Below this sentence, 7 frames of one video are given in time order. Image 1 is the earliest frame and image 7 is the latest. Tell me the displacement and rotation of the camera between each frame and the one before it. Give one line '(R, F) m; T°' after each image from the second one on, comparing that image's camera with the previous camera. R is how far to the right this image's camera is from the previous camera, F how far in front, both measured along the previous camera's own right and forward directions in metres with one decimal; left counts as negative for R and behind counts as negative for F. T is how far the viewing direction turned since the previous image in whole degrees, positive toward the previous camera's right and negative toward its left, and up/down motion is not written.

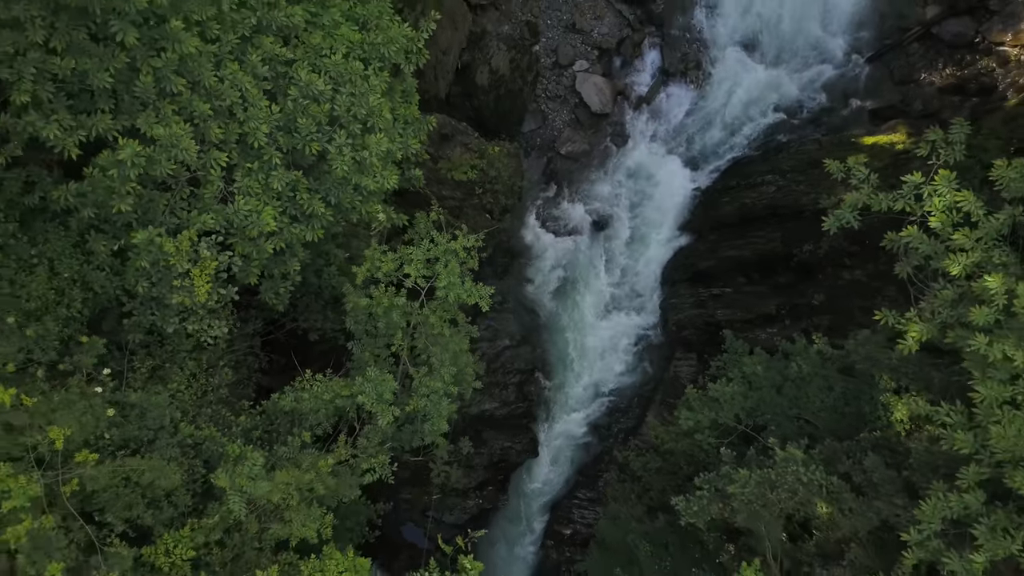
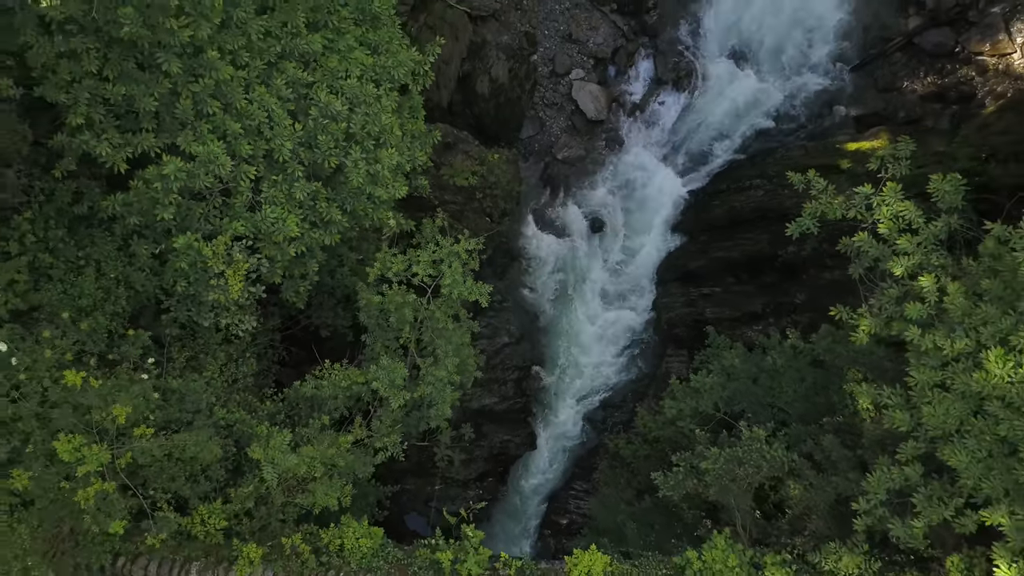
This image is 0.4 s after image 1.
(0.0, -0.8) m; 0°
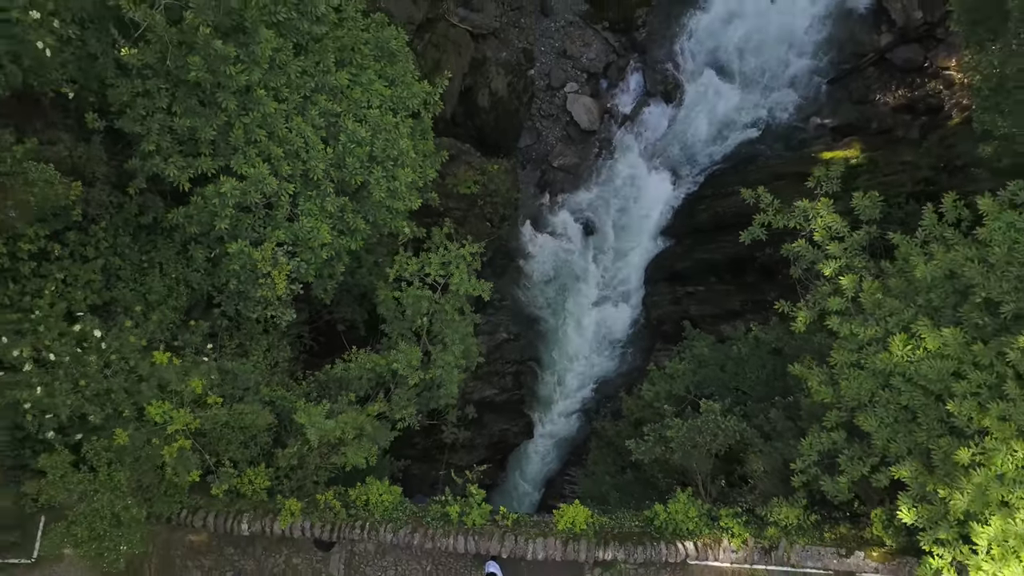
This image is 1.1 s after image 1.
(0.0, -1.4) m; 0°
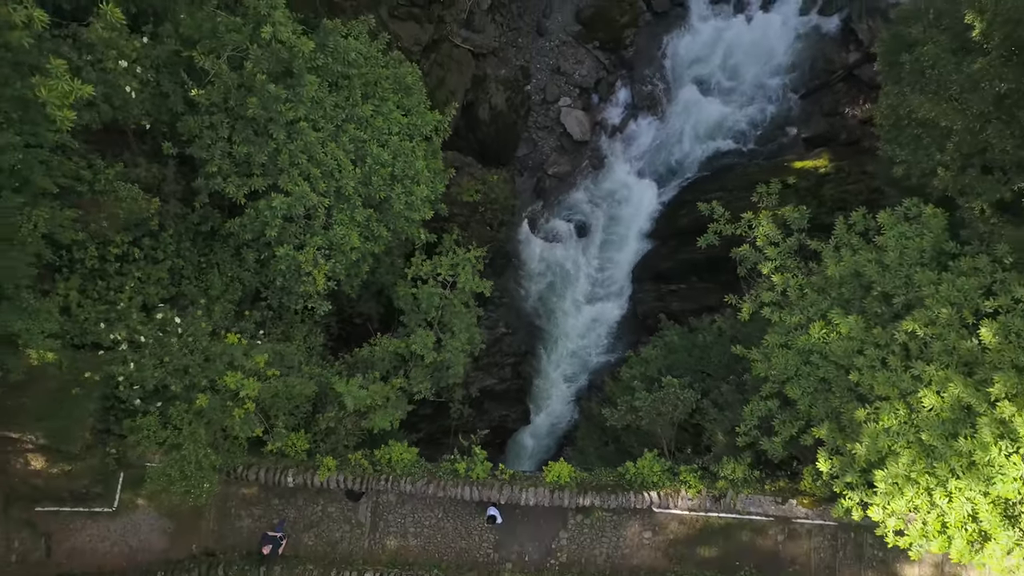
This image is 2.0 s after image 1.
(0.0, -1.8) m; 0°
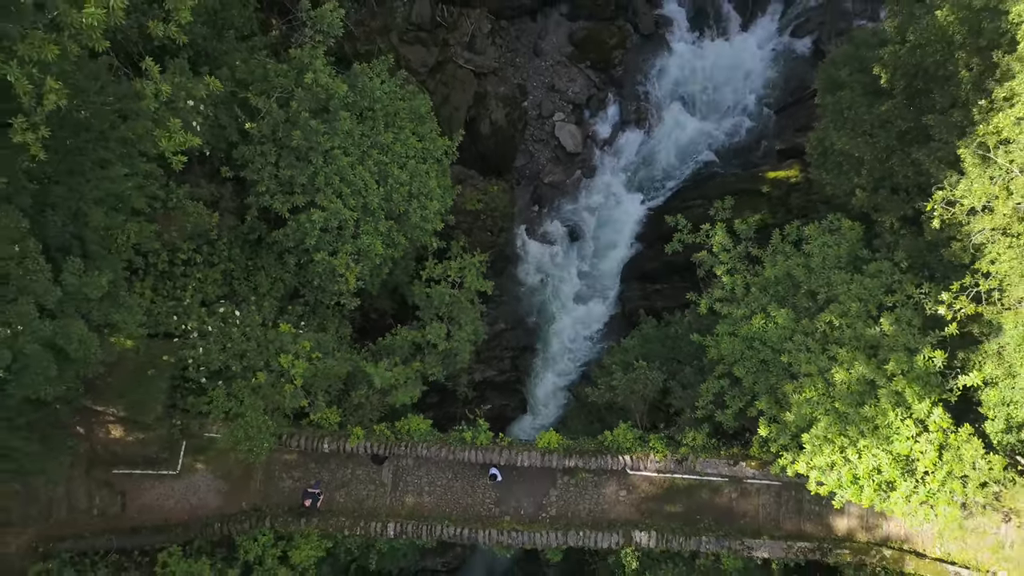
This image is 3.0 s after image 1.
(0.0, -2.1) m; 0°
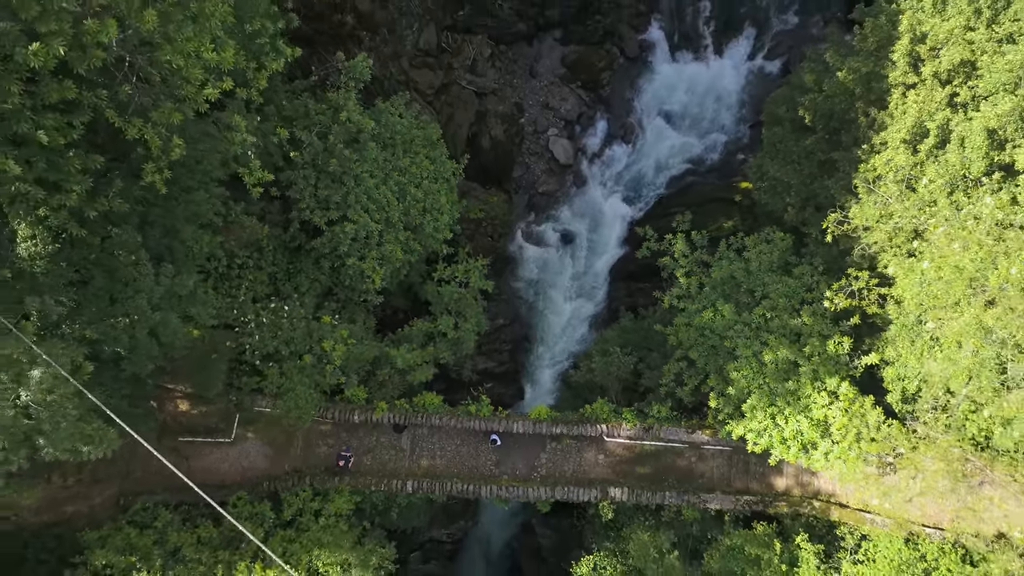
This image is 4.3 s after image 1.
(0.0, -2.6) m; 0°
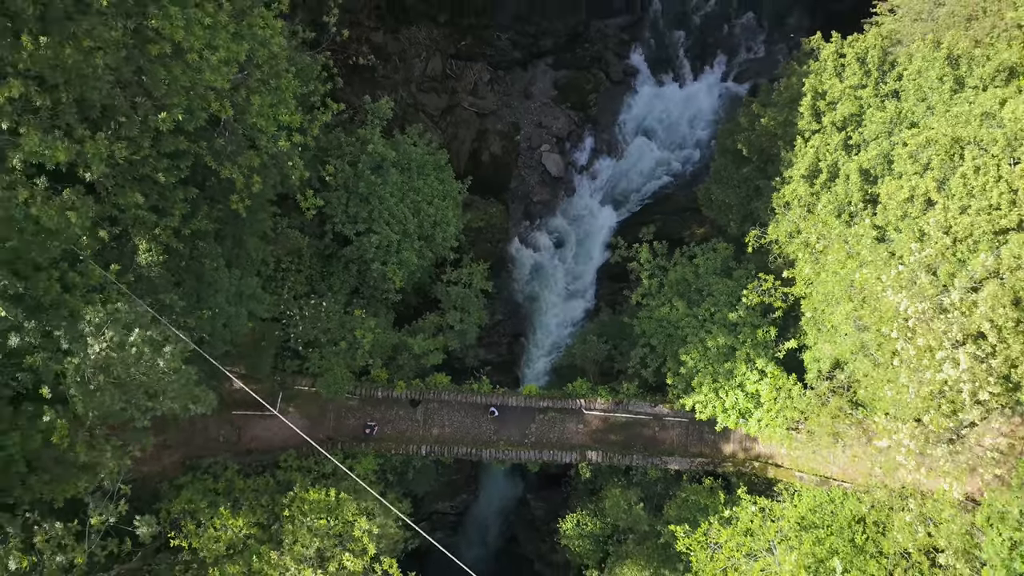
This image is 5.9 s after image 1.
(+0.1, -3.2) m; 0°
